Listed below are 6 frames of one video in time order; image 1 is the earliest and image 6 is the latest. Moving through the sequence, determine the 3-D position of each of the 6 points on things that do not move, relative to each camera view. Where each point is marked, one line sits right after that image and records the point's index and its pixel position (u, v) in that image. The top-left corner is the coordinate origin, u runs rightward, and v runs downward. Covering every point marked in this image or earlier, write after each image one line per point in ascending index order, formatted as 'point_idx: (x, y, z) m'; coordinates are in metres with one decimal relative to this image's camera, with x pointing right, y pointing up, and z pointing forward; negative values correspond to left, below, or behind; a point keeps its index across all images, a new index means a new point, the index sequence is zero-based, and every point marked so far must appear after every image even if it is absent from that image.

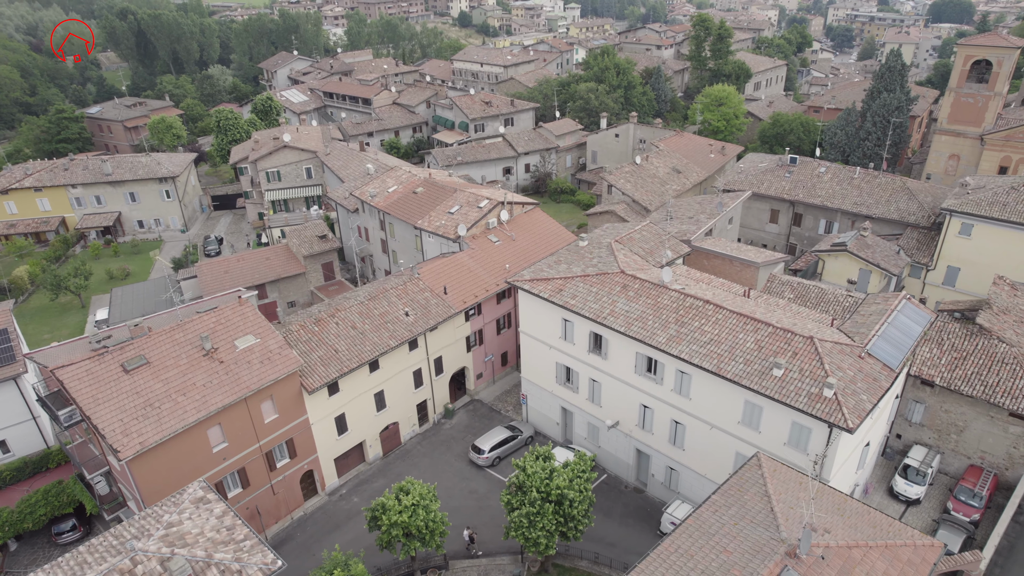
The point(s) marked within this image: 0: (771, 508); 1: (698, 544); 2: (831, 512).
0: (+6.0, -4.9, +15.1) m
1: (+4.2, -5.6, +14.6) m
2: (+7.3, -5.0, +15.1) m
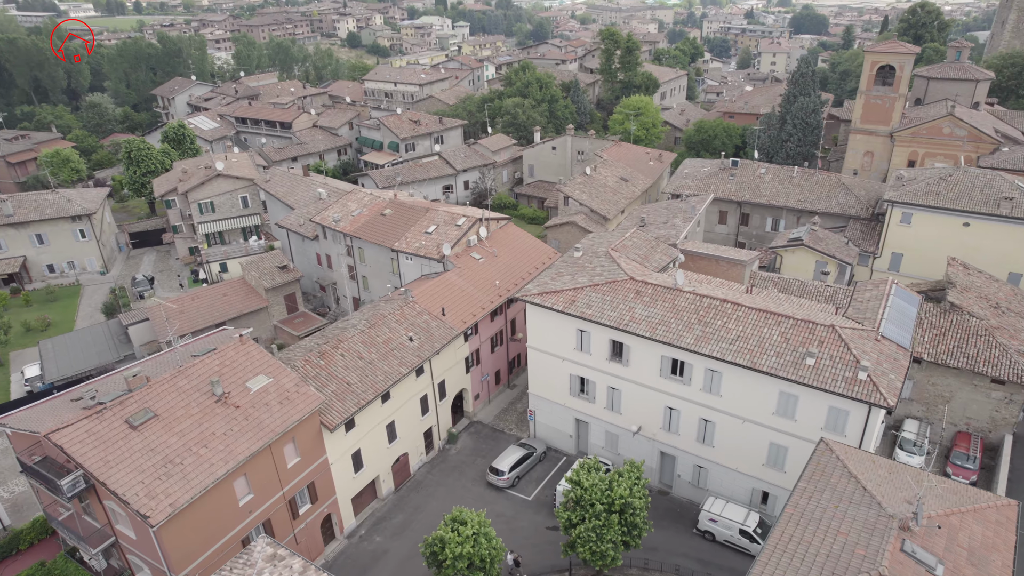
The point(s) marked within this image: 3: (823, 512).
0: (+8.4, -4.7, +15.8) m
1: (+6.7, -5.5, +15.0) m
2: (+9.7, -4.7, +16.0) m
3: (+7.3, -5.2, +15.4) m
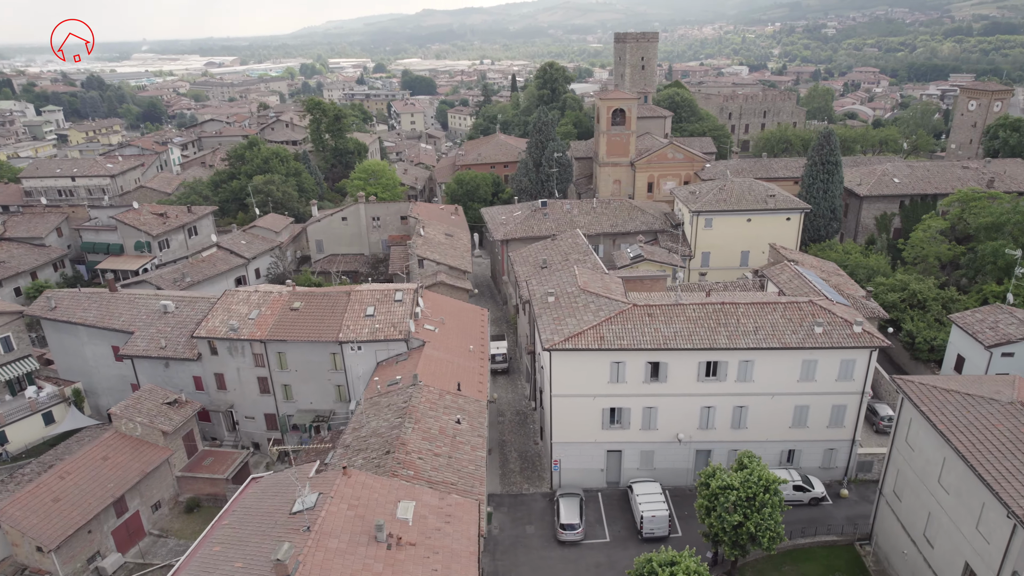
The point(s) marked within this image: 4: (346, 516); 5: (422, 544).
0: (+14.5, -3.4, +21.3) m
1: (+13.7, -4.3, +19.8) m
2: (+15.4, -3.1, +22.2) m
3: (+13.8, -4.0, +20.5) m
4: (-4.3, -5.9, +17.3) m
5: (-2.3, -6.6, +17.2) m
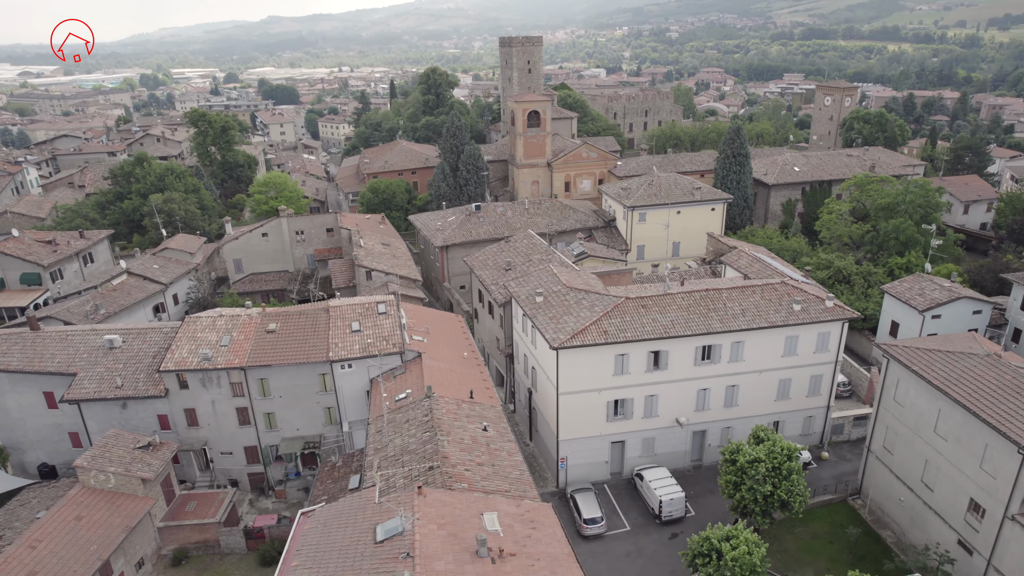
0: (+15.6, -2.3, +24.1) m
1: (+15.2, -3.3, +22.4) m
2: (+16.4, -2.0, +25.1) m
3: (+15.2, -2.9, +23.1) m
4: (-1.8, -6.1, +16.5) m
5: (+0.2, -6.7, +16.8) m
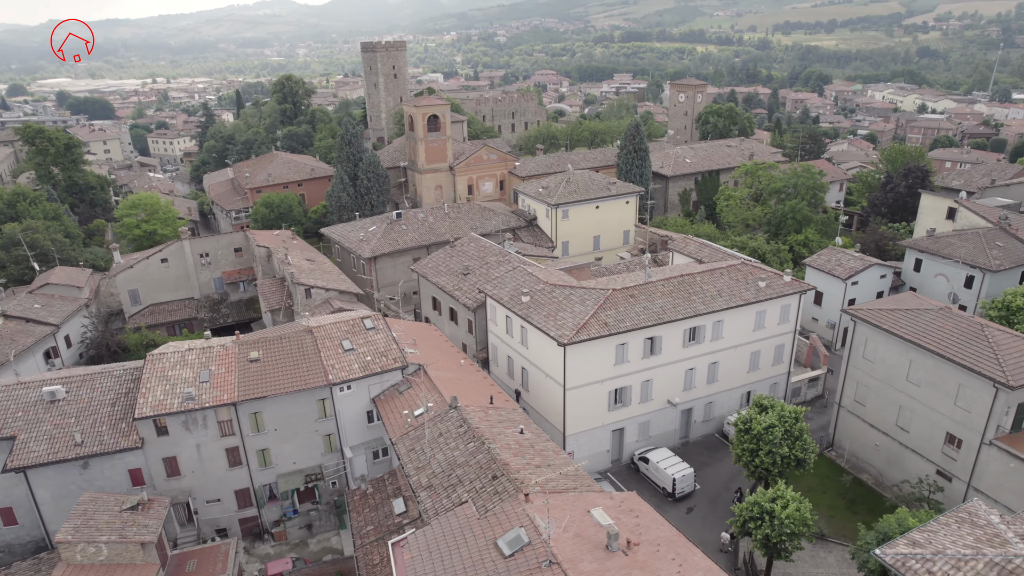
0: (+16.2, -0.9, +27.6) m
1: (+16.2, -1.9, +25.9) m
2: (+16.7, -0.5, +28.7) m
3: (+16.1, -1.6, +26.6) m
4: (+1.4, -6.1, +16.3) m
5: (+3.3, -6.5, +17.0) m
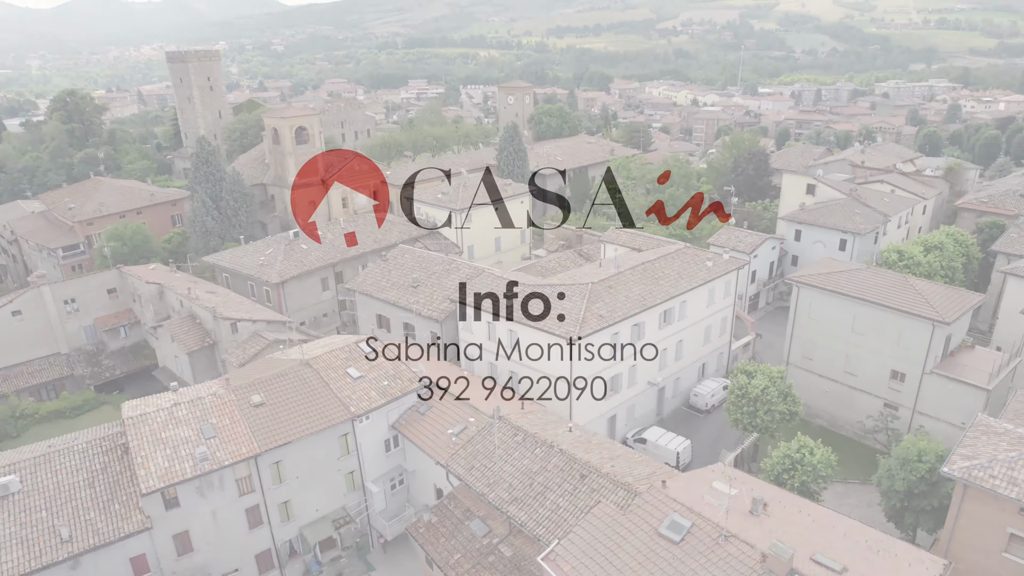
0: (+15.6, +0.8, +32.1) m
1: (+16.2, -0.1, +30.5) m
2: (+15.7, +1.2, +33.3) m
3: (+15.9, +0.2, +31.1) m
4: (+5.4, -5.8, +17.1) m
5: (+7.0, -5.9, +18.3) m
